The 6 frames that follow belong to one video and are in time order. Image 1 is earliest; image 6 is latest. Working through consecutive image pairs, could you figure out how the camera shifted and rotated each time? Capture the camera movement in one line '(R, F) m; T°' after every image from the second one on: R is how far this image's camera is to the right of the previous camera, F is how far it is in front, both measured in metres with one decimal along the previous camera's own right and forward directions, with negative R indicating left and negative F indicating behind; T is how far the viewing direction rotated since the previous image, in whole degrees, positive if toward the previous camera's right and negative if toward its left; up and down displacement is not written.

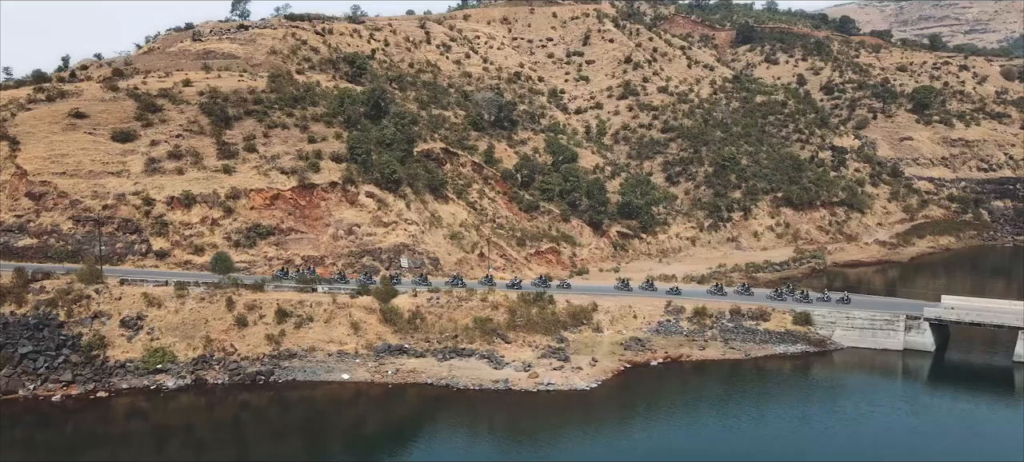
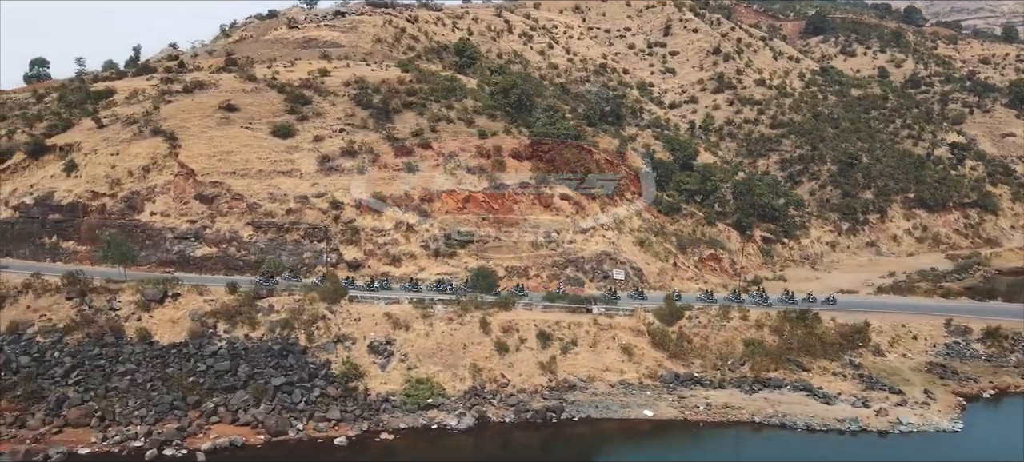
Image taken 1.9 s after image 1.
(-9.2, +3.1) m; 0°
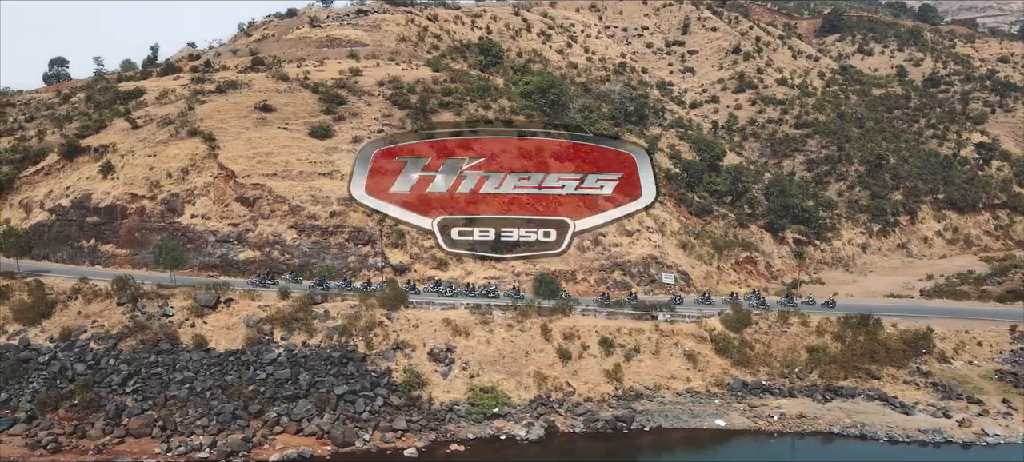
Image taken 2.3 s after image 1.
(-1.8, +0.5) m; 0°
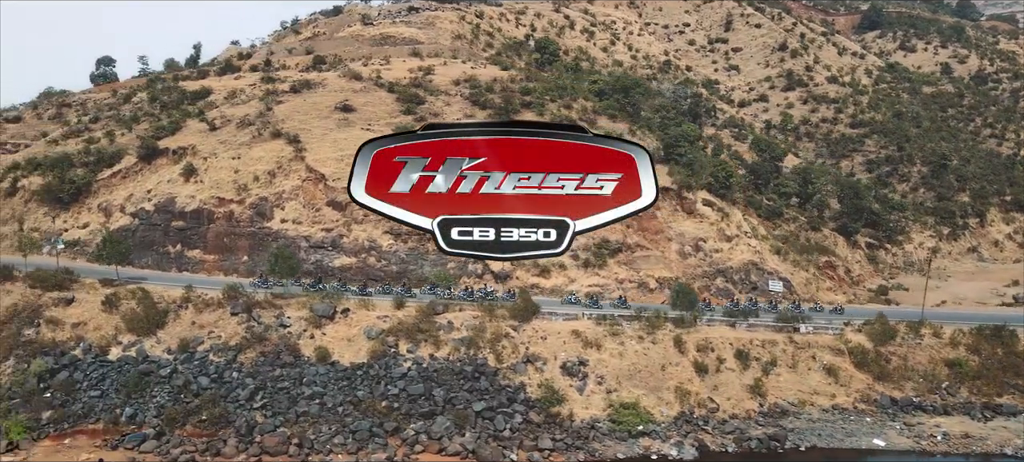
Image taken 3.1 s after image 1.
(-3.6, +0.9) m; -1°
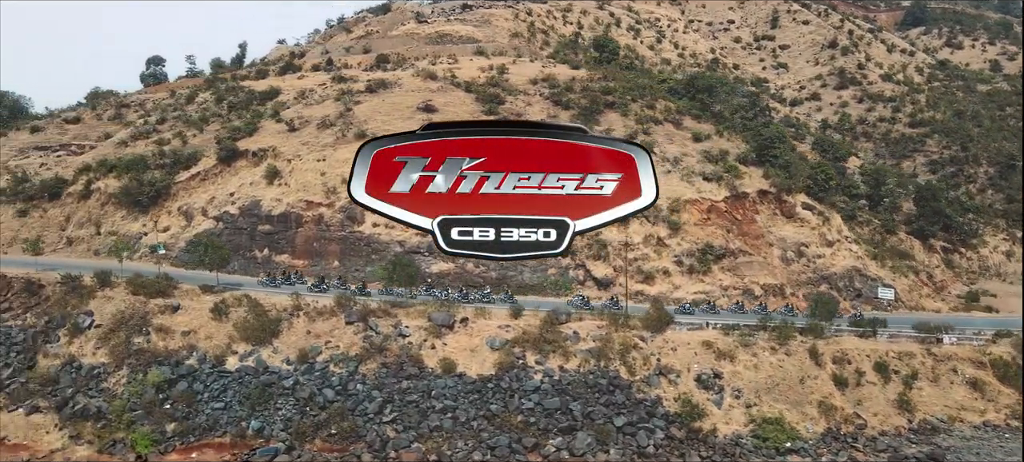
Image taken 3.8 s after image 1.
(-3.2, +0.7) m; -1°
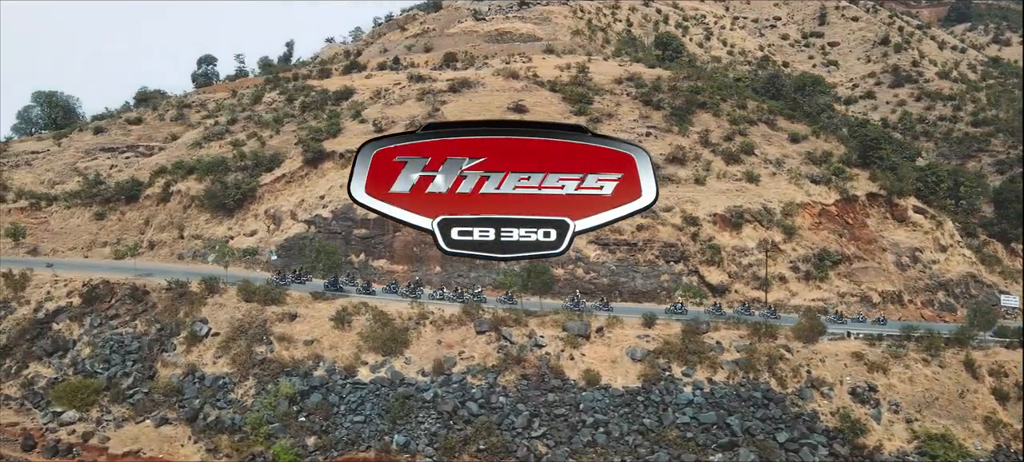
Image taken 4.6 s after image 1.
(-3.5, +0.7) m; -1°
